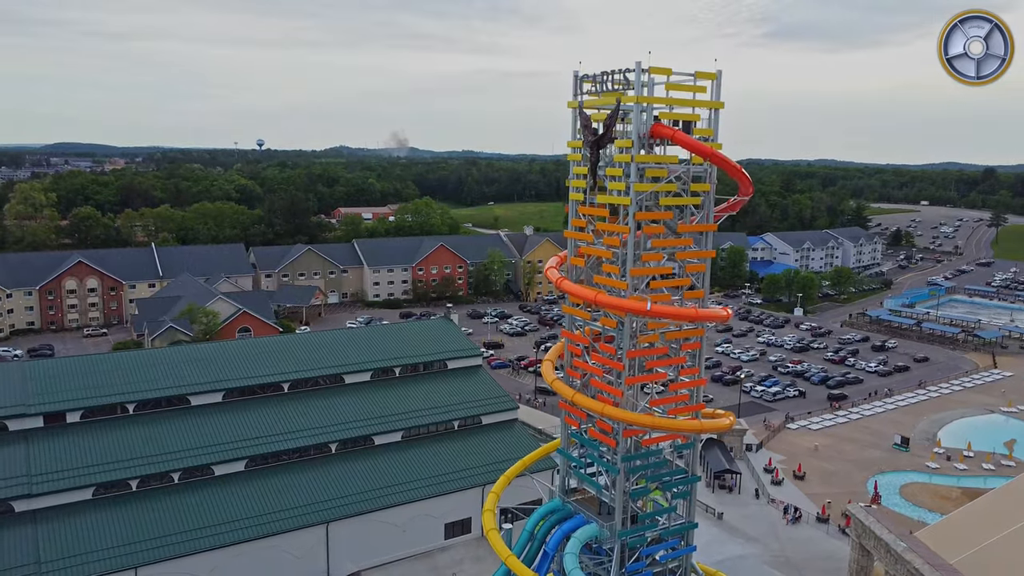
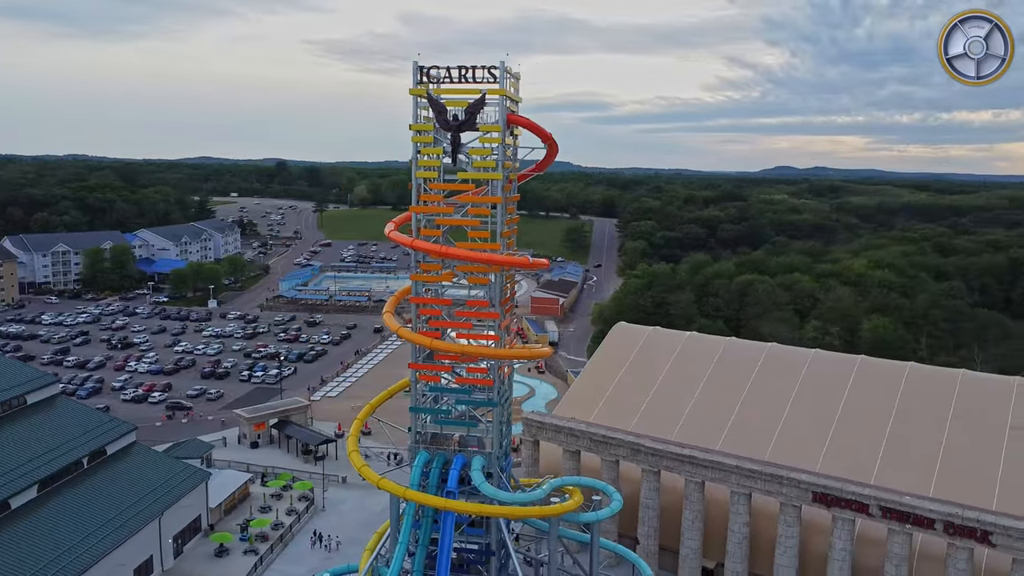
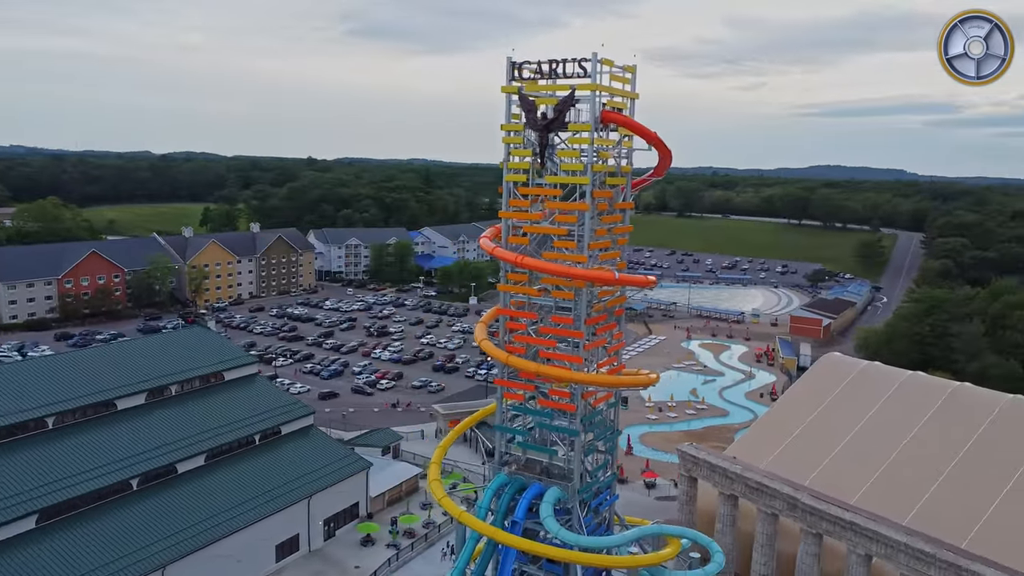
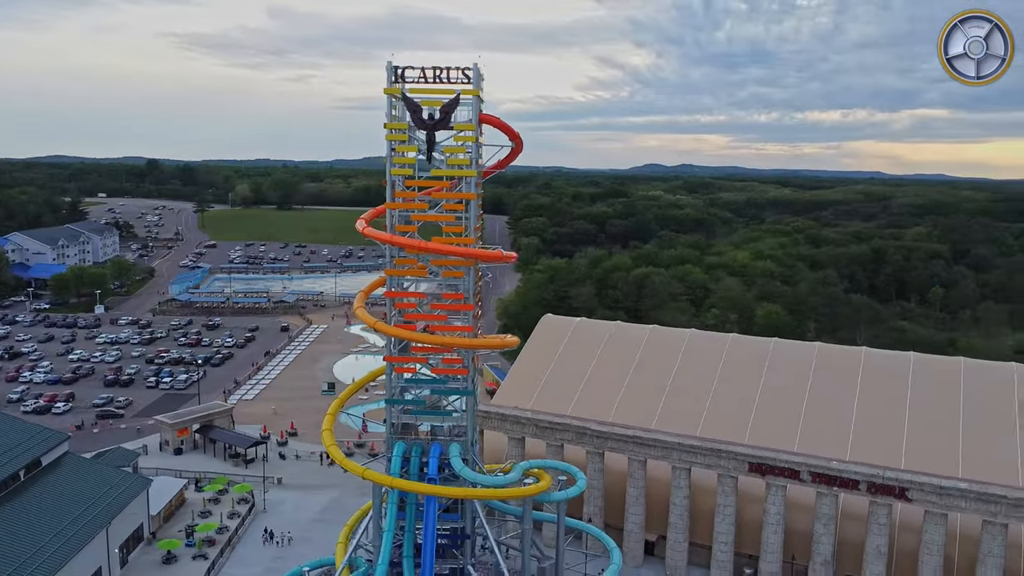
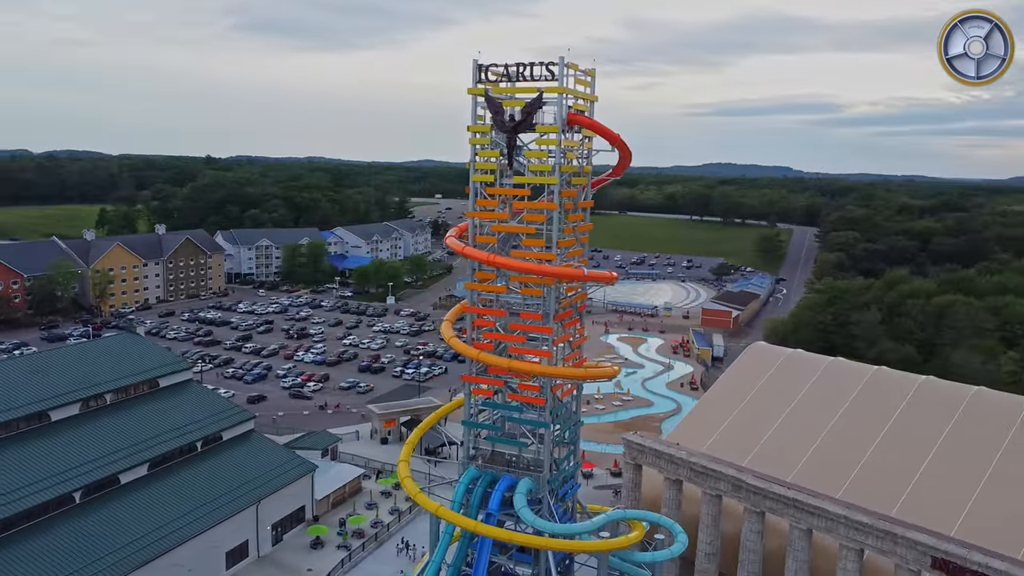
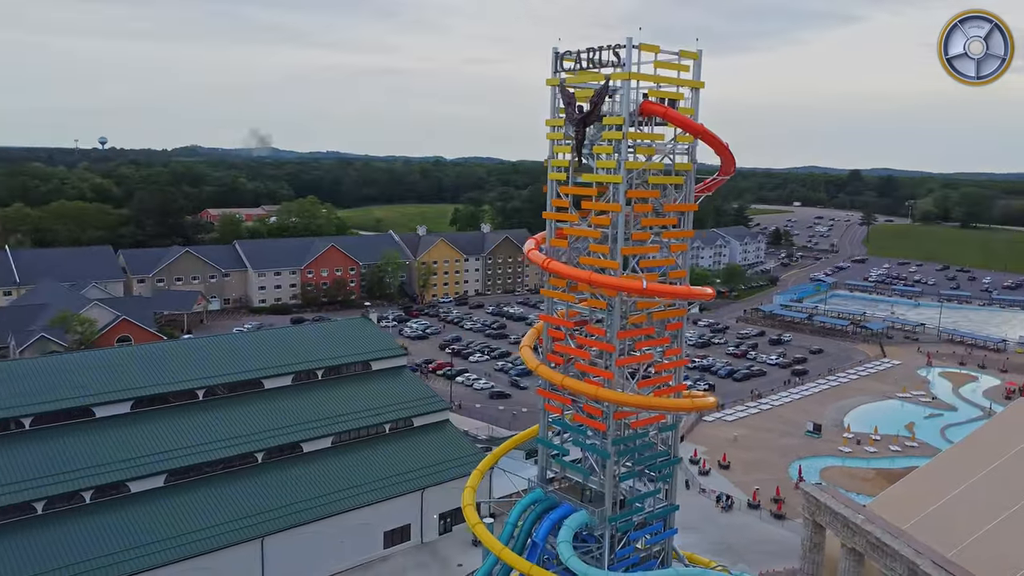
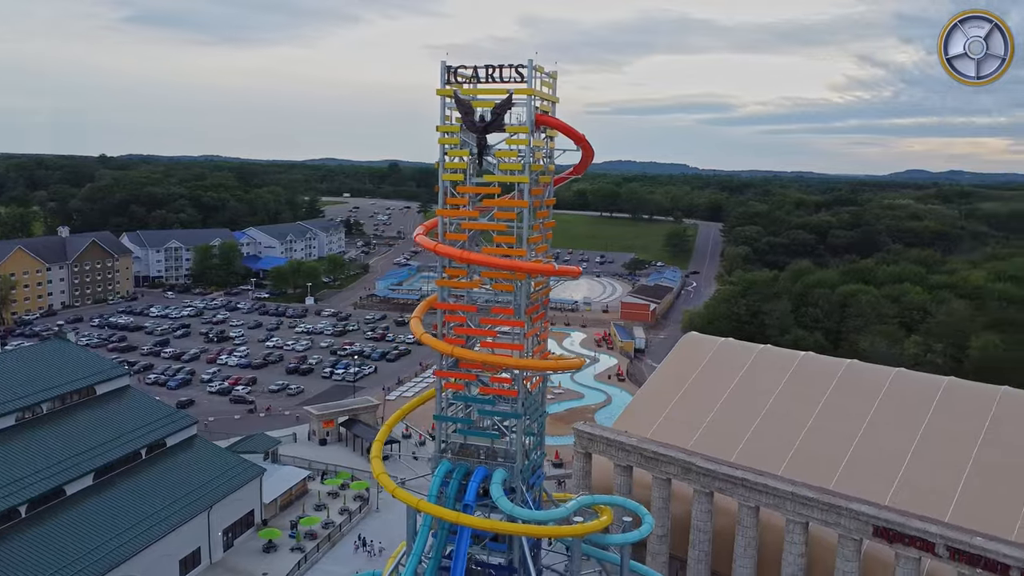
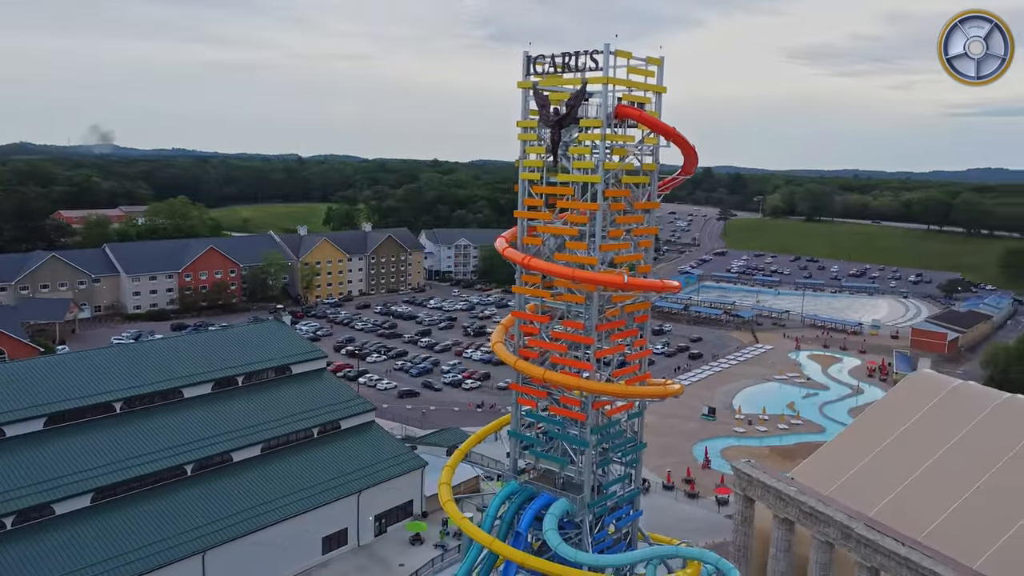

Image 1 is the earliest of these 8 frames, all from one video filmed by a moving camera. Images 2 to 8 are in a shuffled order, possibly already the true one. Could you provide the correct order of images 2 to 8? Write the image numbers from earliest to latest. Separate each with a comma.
6, 8, 3, 5, 7, 2, 4
